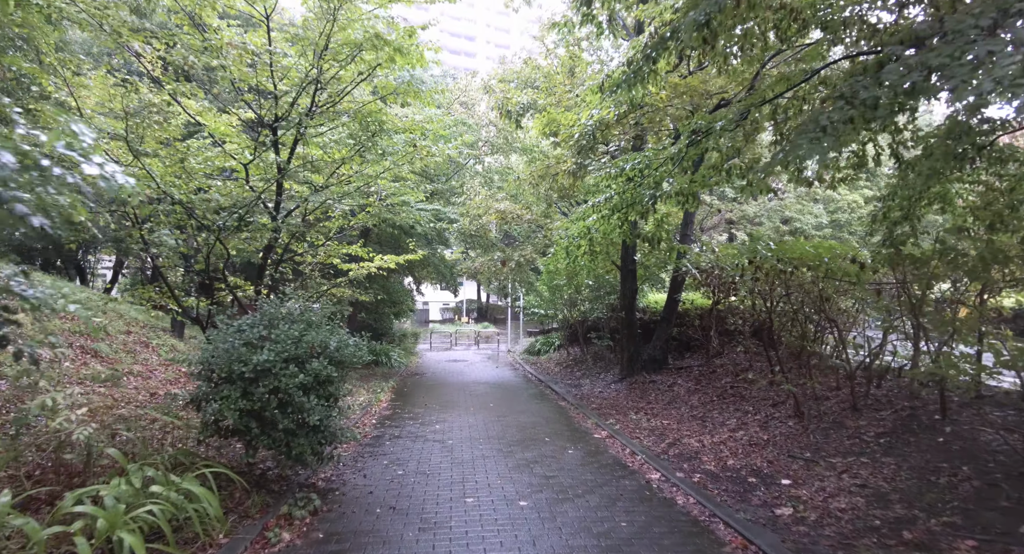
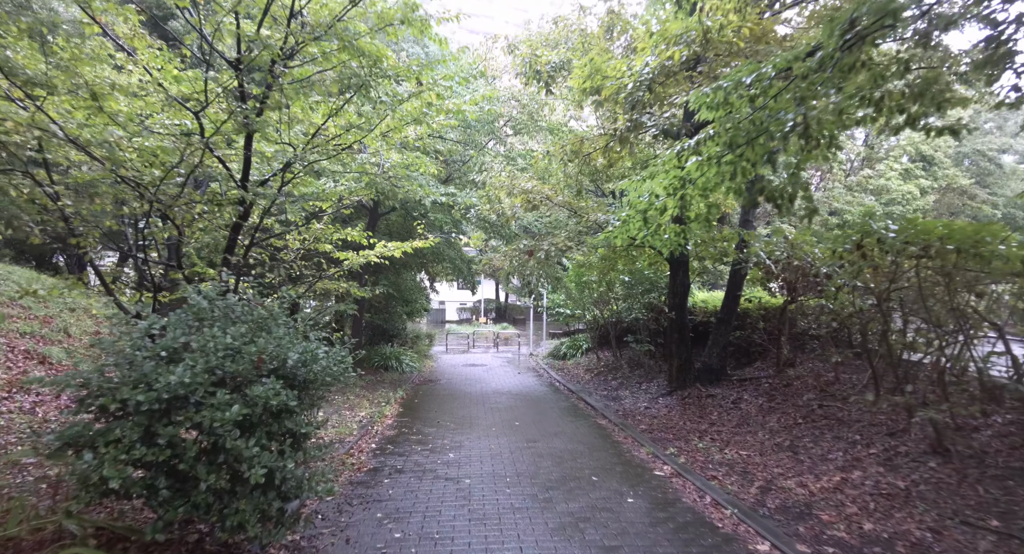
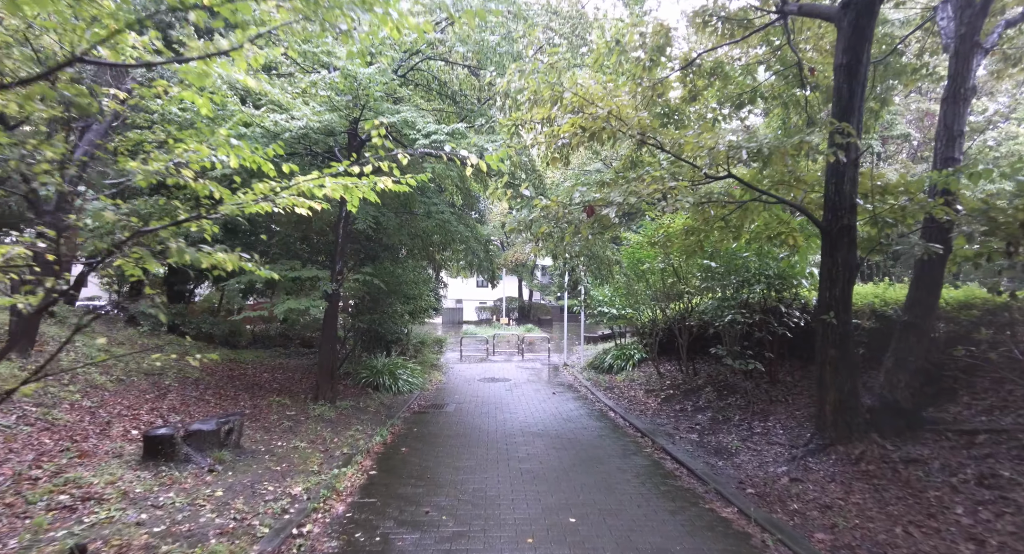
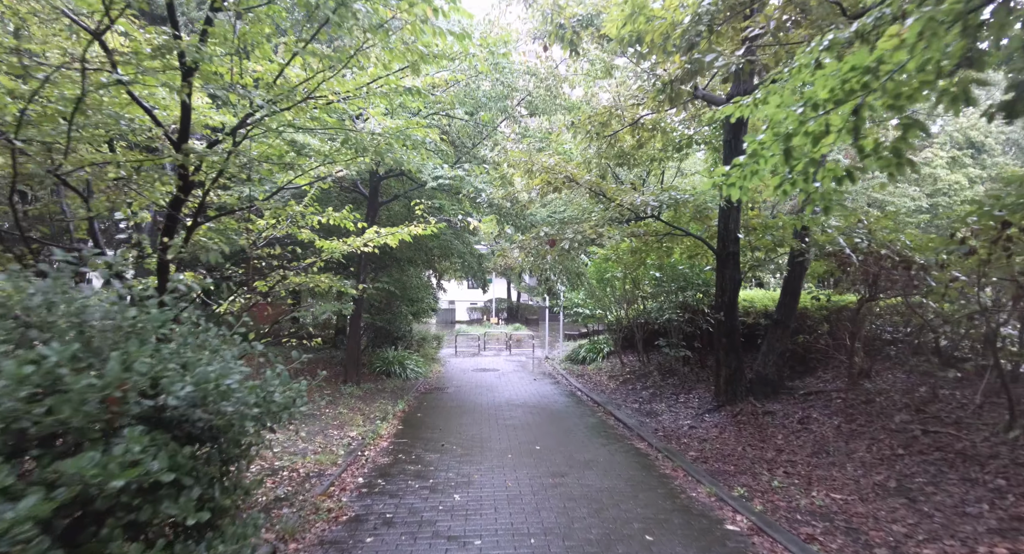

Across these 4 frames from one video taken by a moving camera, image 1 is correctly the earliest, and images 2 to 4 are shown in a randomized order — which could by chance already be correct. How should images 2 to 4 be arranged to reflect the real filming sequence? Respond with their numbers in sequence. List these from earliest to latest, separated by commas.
2, 4, 3
